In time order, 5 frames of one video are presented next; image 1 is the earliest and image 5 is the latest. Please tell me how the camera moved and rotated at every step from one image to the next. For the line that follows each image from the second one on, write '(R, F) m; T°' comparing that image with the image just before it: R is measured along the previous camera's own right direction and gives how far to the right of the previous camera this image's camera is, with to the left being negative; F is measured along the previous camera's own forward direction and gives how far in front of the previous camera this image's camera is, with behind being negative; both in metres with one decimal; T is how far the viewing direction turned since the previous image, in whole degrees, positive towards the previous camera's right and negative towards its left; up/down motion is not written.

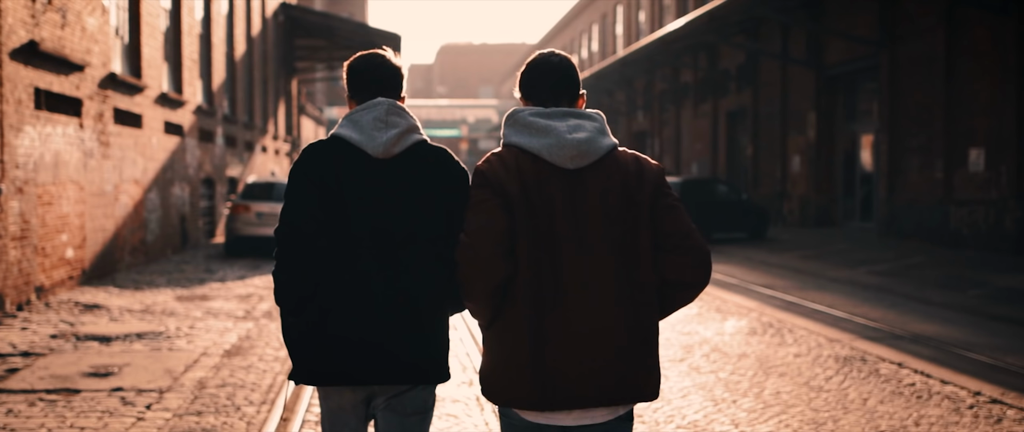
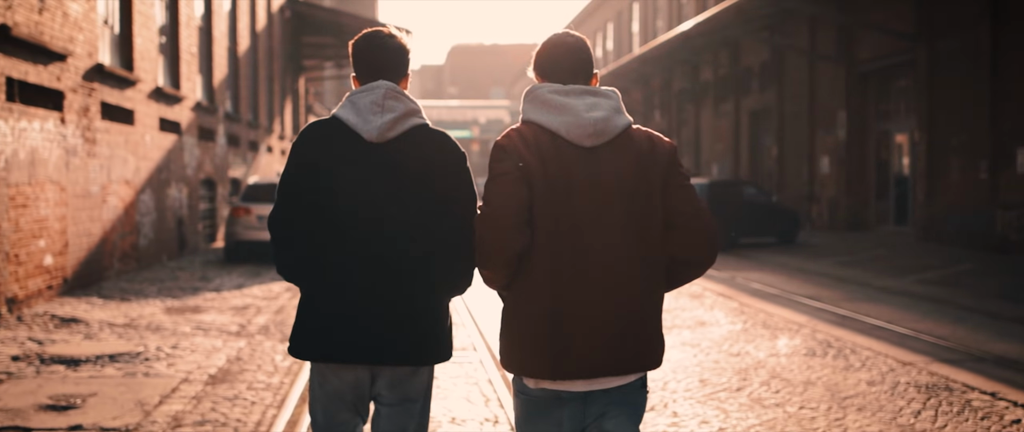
(-0.1, +1.0) m; -1°
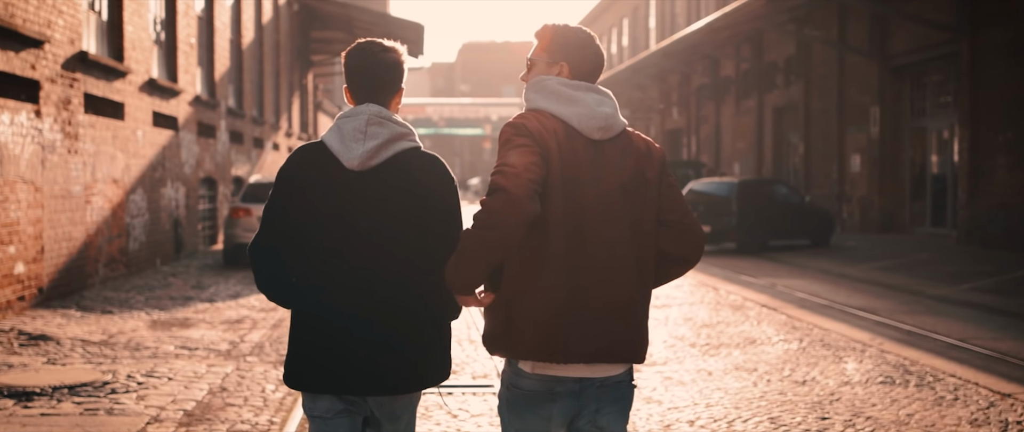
(-0.1, +1.0) m; -1°
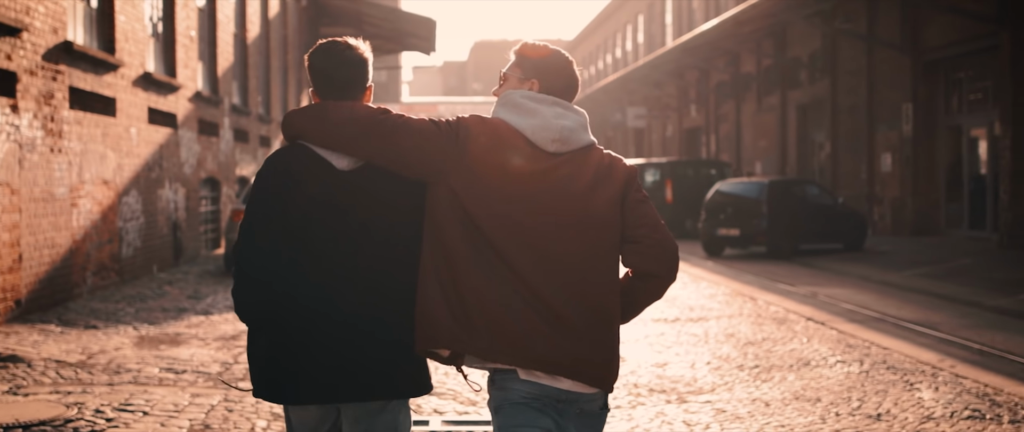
(-0.1, +0.8) m; -1°
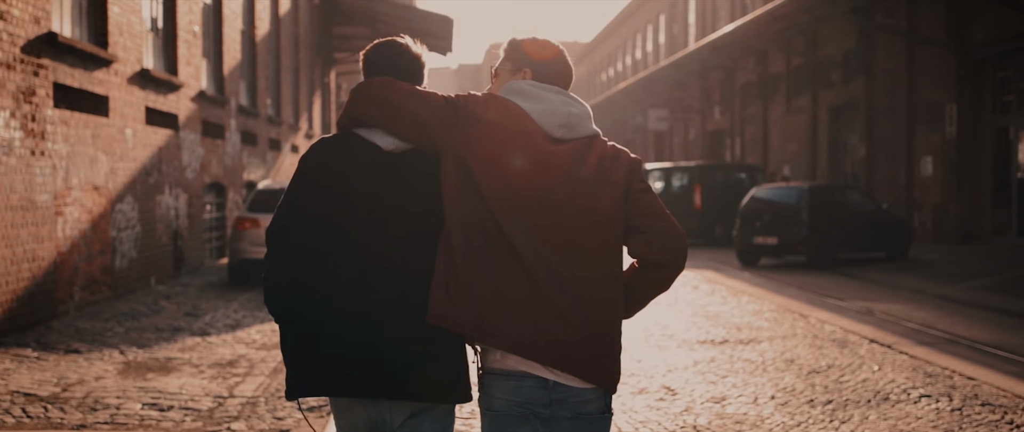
(-0.1, +0.9) m; -1°
